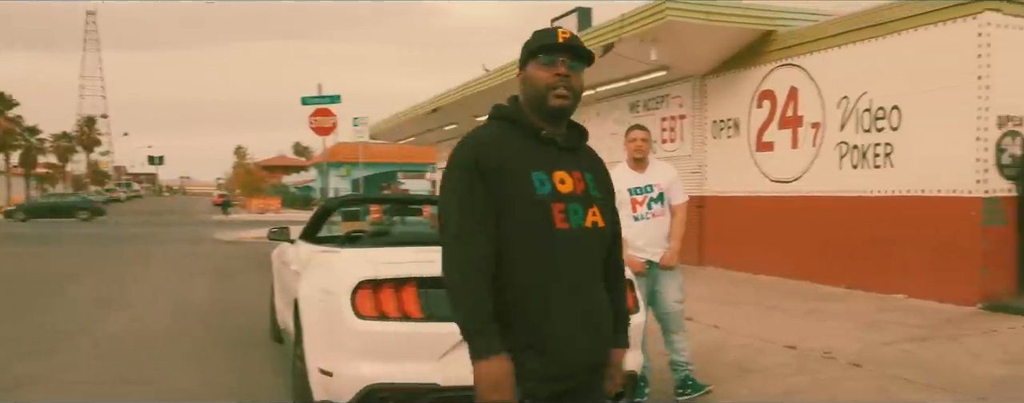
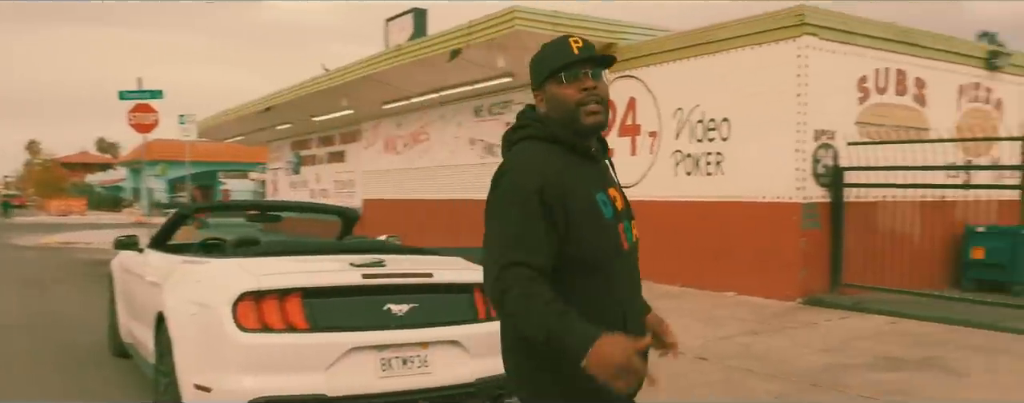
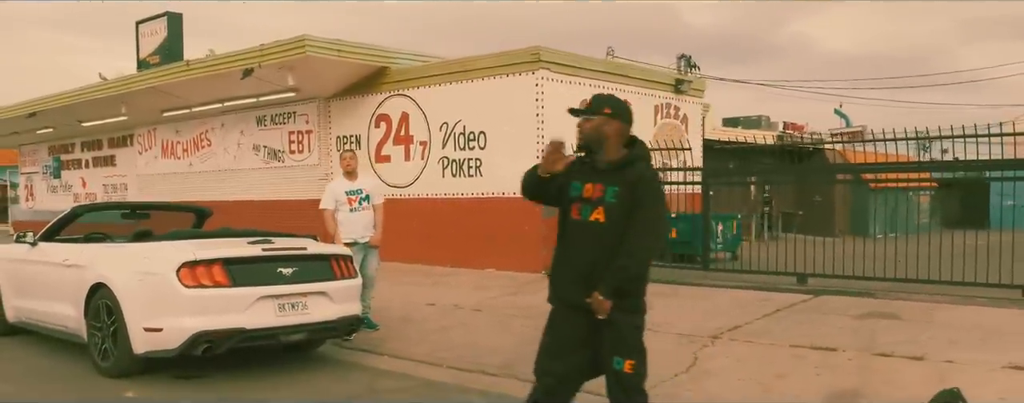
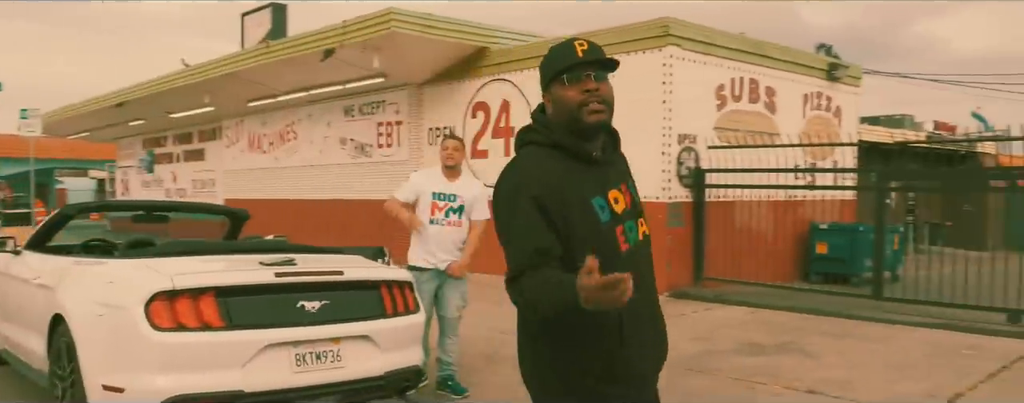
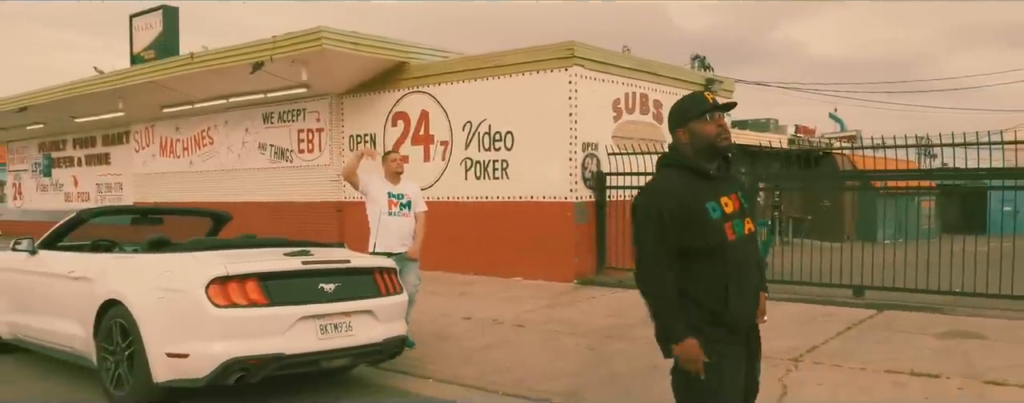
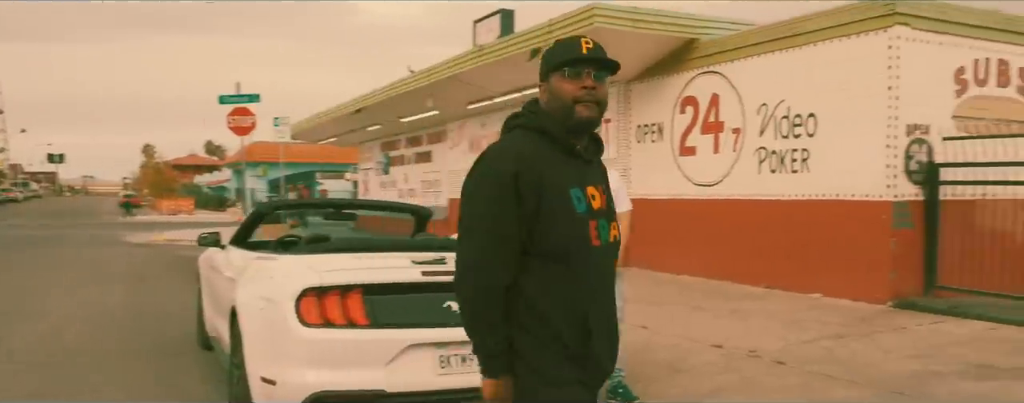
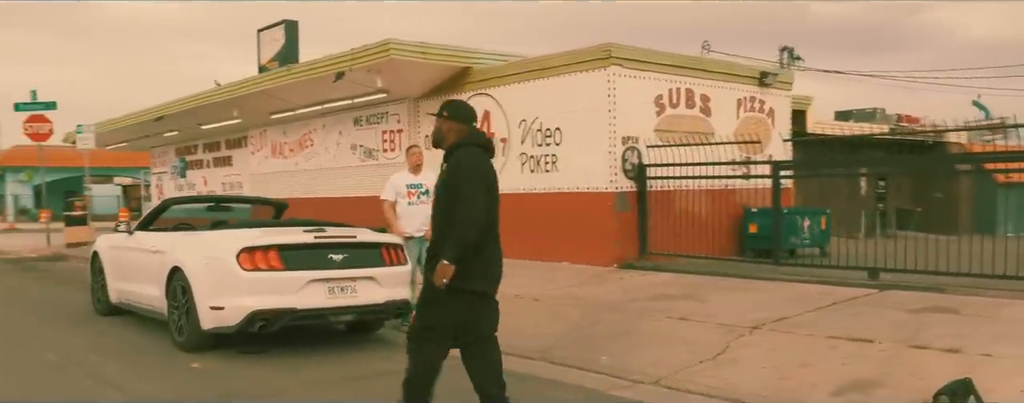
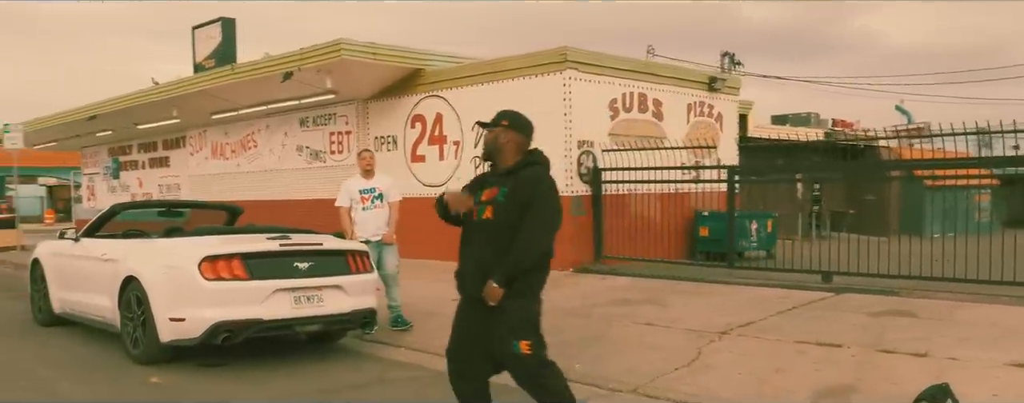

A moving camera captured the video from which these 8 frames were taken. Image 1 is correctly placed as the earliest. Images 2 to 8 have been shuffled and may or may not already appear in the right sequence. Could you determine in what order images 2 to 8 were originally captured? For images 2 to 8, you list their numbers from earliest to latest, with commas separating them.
6, 2, 4, 5, 3, 8, 7
